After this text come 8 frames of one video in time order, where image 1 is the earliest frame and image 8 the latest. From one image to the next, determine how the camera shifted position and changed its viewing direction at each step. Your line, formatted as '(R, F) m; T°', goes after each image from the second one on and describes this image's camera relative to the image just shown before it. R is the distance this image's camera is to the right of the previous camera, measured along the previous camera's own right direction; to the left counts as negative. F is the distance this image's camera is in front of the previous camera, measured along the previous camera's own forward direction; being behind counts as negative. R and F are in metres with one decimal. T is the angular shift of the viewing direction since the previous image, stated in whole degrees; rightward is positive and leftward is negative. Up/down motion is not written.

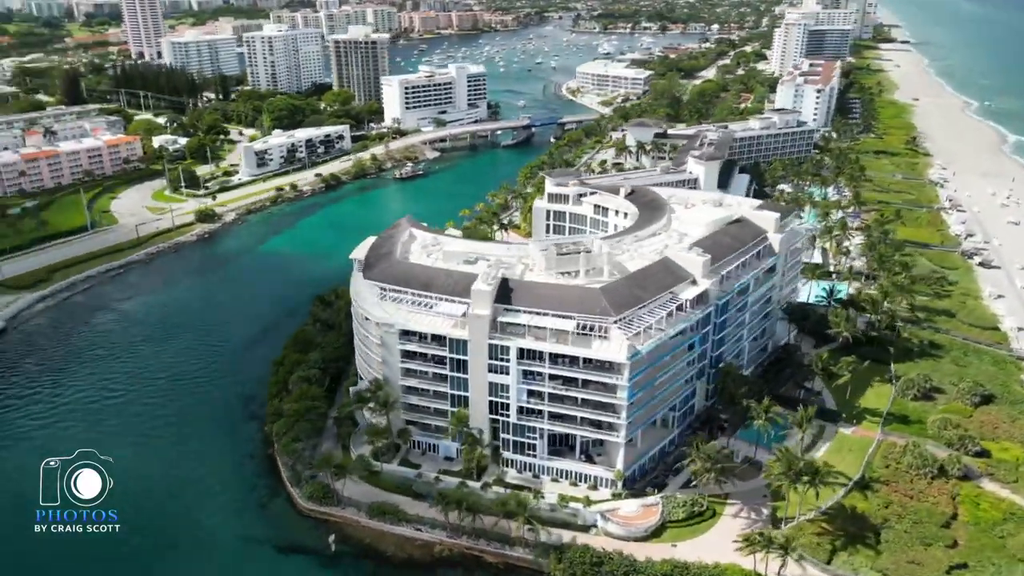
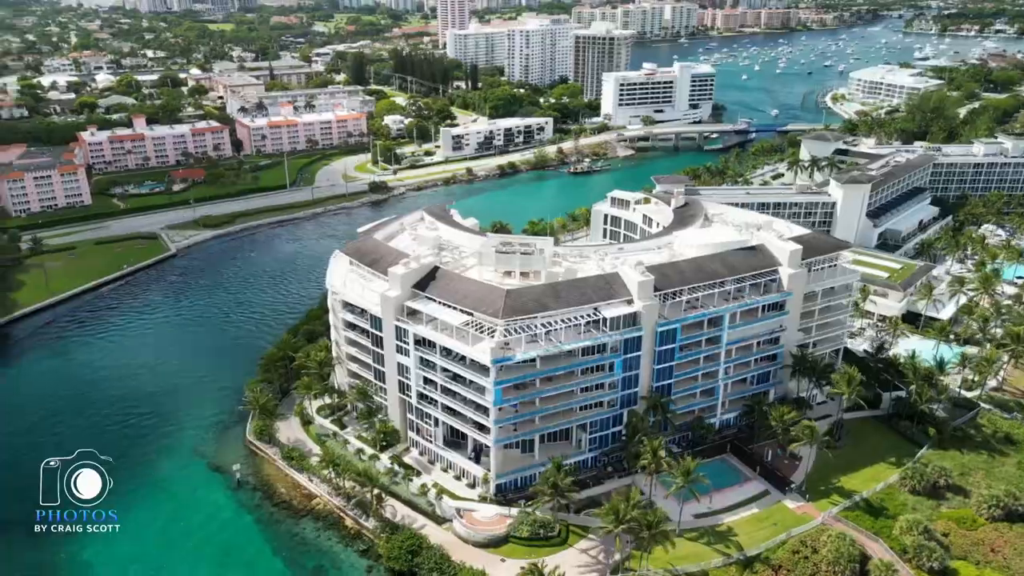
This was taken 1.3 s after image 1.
(+30.0, +5.1) m; -22°
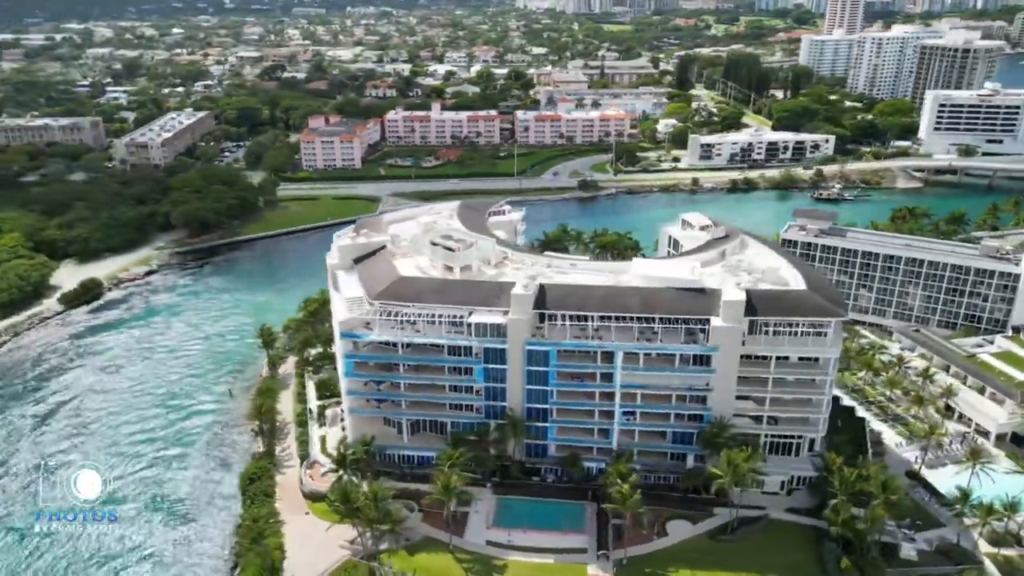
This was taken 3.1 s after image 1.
(+38.6, +9.0) m; -29°
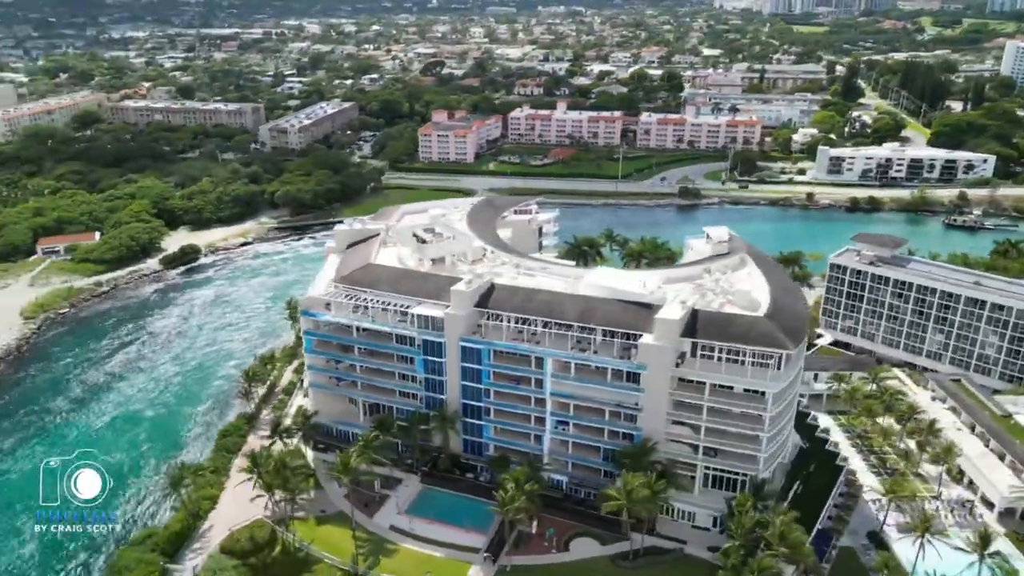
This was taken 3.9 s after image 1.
(+18.6, +1.8) m; -13°
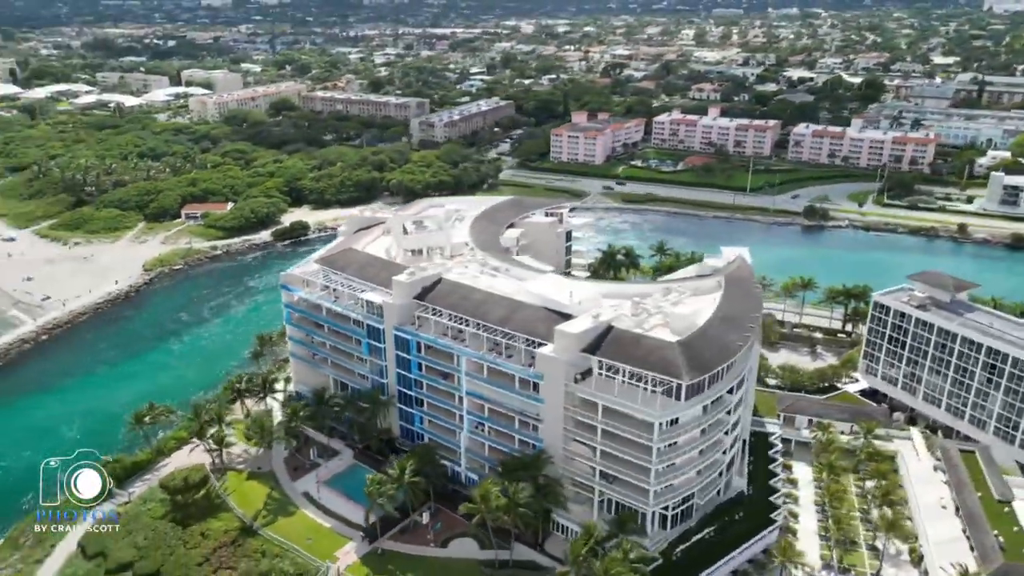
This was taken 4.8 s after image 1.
(+21.7, +2.6) m; -16°
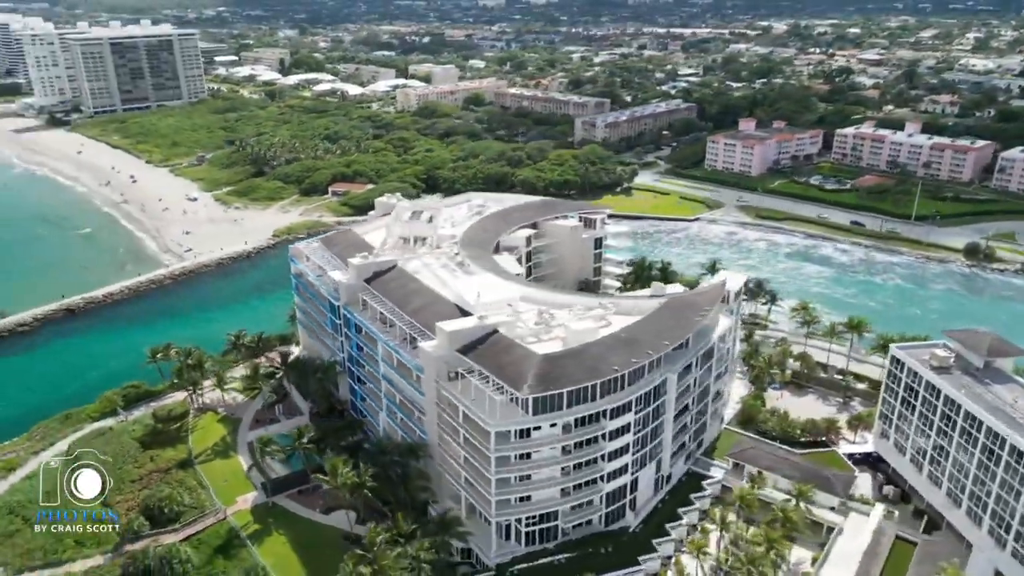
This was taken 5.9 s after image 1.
(+24.9, +3.5) m; -18°
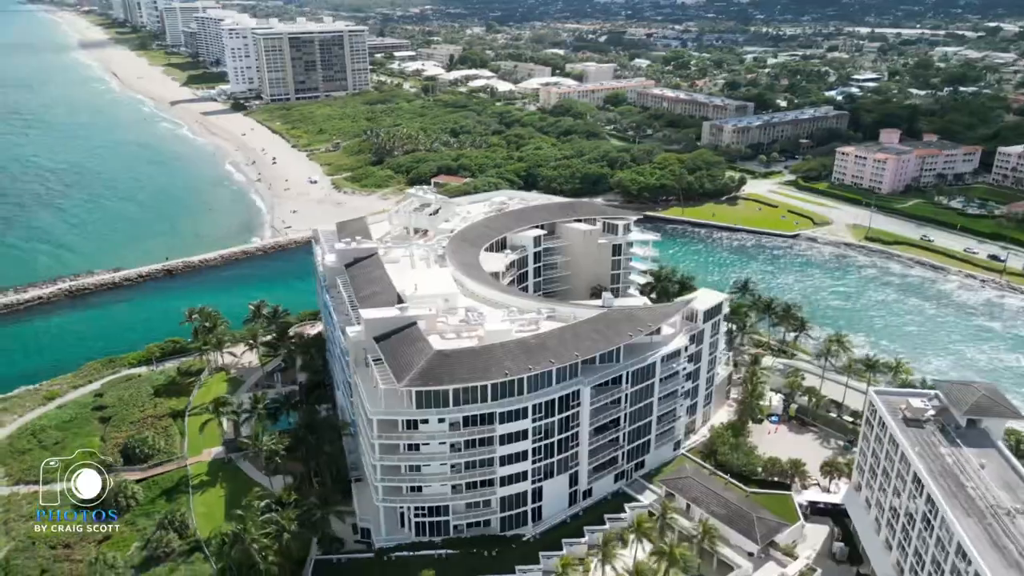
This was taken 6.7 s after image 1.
(+18.8, +1.9) m; -14°
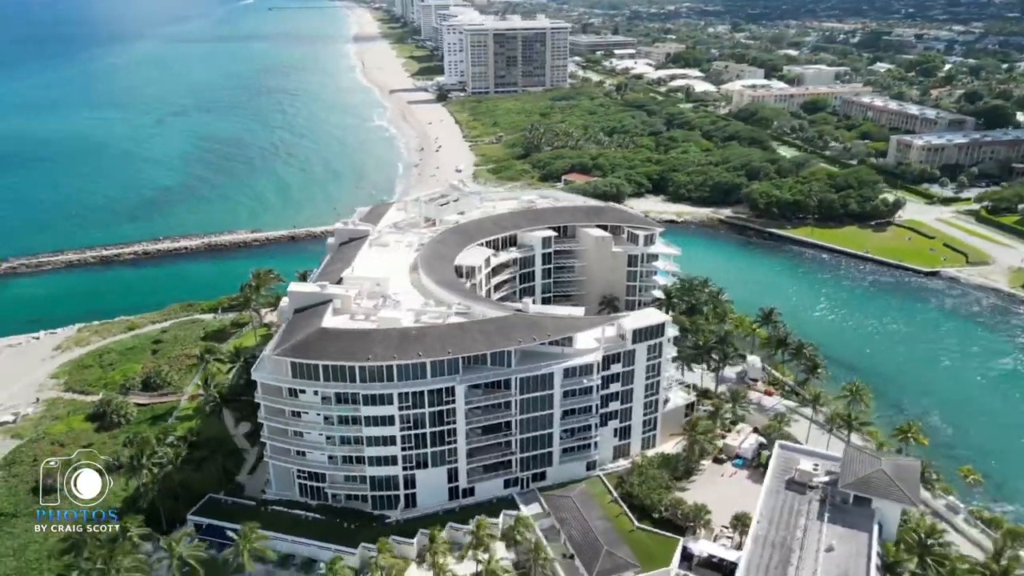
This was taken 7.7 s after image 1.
(+24.6, +3.4) m; -18°
